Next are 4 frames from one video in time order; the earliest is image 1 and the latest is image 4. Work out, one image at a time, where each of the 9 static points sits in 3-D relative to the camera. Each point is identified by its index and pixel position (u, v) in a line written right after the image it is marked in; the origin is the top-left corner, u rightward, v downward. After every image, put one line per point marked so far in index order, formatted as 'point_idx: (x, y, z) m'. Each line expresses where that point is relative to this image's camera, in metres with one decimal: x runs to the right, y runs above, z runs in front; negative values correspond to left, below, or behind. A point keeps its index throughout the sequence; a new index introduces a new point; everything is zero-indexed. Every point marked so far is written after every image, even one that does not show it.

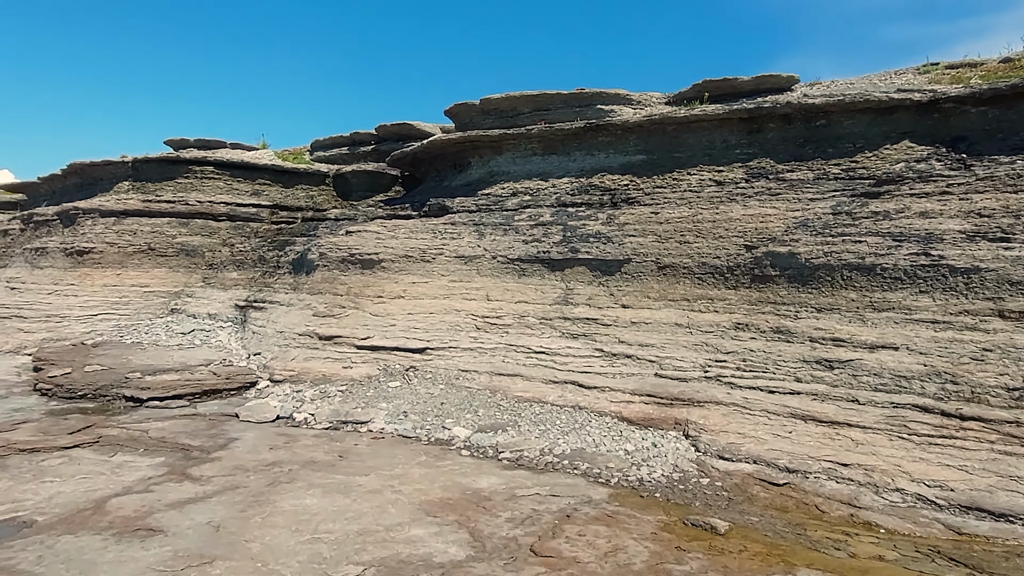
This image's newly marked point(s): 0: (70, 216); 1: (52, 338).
0: (-12.2, +2.0, +19.1) m
1: (-10.2, -1.1, +15.5) m
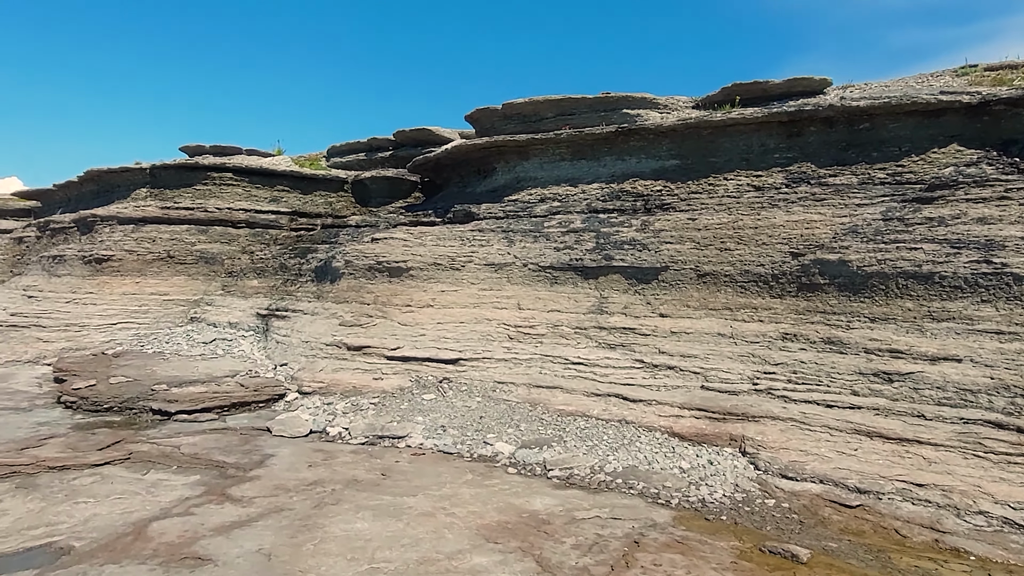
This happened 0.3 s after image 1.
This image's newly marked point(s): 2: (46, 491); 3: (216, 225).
0: (-11.5, +1.8, +18.9) m
1: (-9.6, -1.3, +15.2) m
2: (-4.6, -2.0, +6.9) m
3: (-7.8, +1.7, +18.4) m
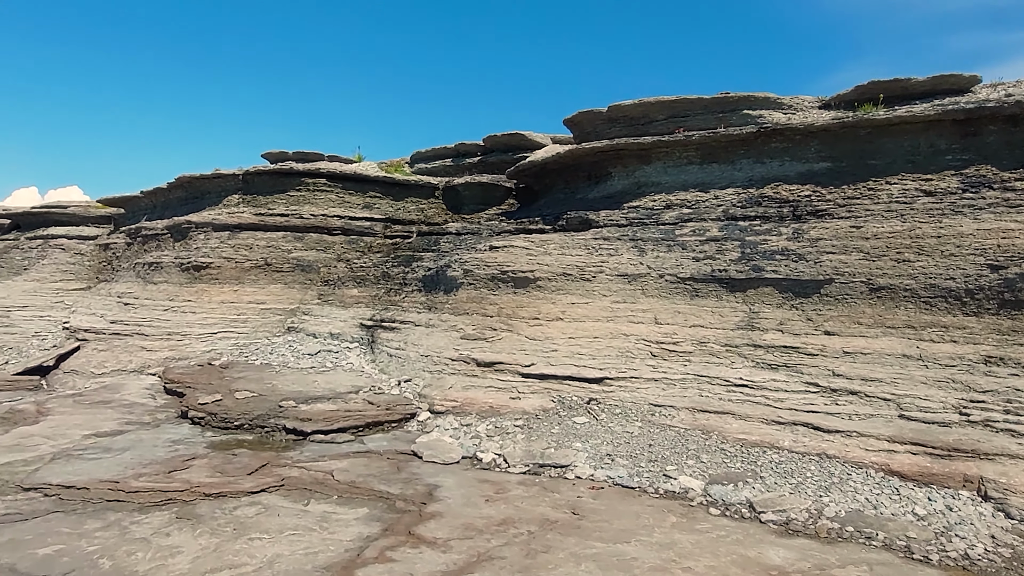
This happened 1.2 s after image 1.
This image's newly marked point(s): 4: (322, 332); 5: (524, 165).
0: (-8.8, +1.6, +18.7) m
1: (-7.2, -1.5, +14.8) m
2: (-2.7, -2.1, +6.2) m
3: (-5.2, +1.4, +17.9) m
4: (-4.2, -1.0, +15.4) m
5: (+0.3, +3.1, +17.5) m
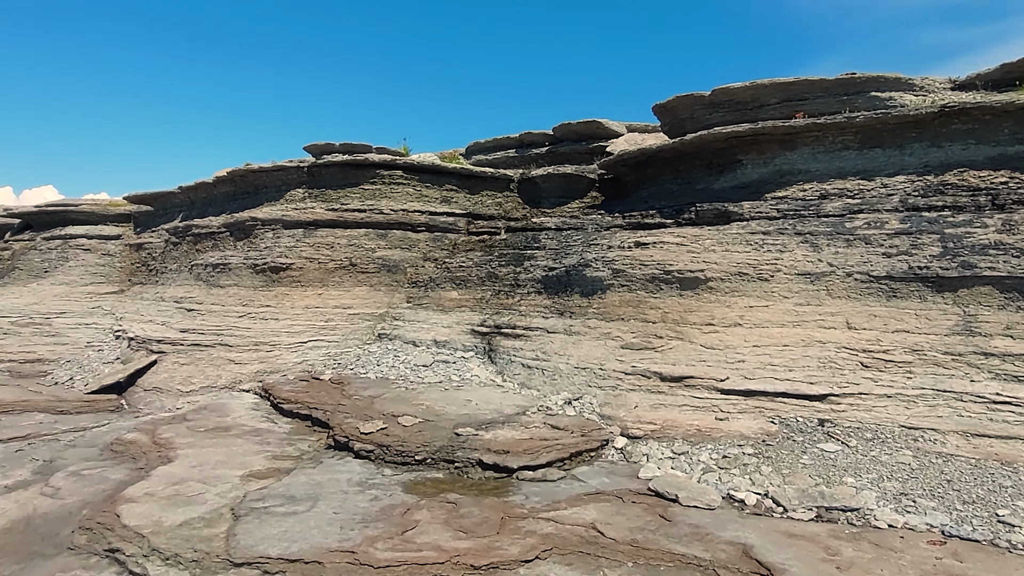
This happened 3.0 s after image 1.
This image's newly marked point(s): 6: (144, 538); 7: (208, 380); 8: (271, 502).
0: (-6.5, +1.5, +16.9) m
1: (-4.7, -1.5, +13.2) m
2: (+0.1, -2.2, +4.7) m
3: (-2.8, +1.4, +16.3) m
4: (-1.7, -1.0, +13.9) m
5: (+2.6, +3.1, +16.0) m
6: (-3.1, -2.1, +5.9) m
7: (-5.6, -1.7, +12.8) m
8: (-2.3, -2.0, +6.7) m
